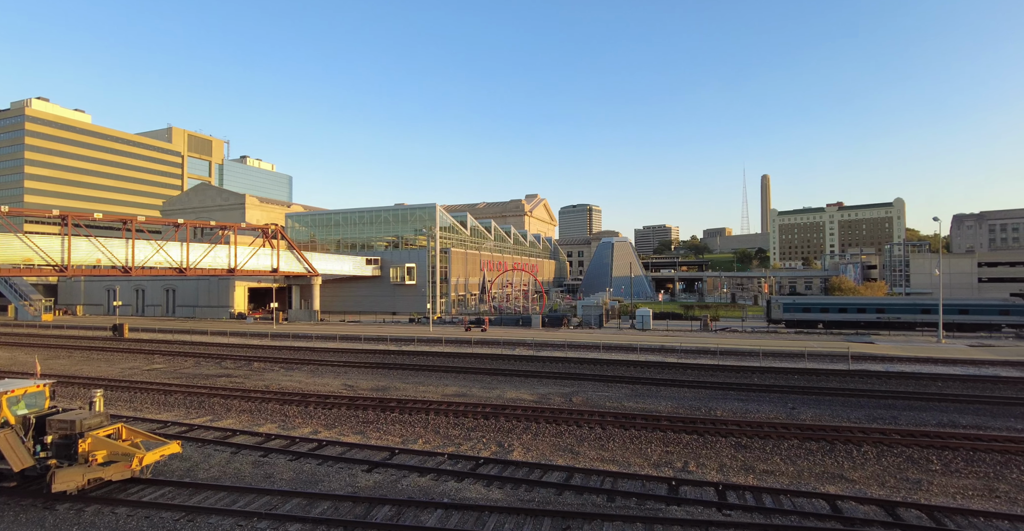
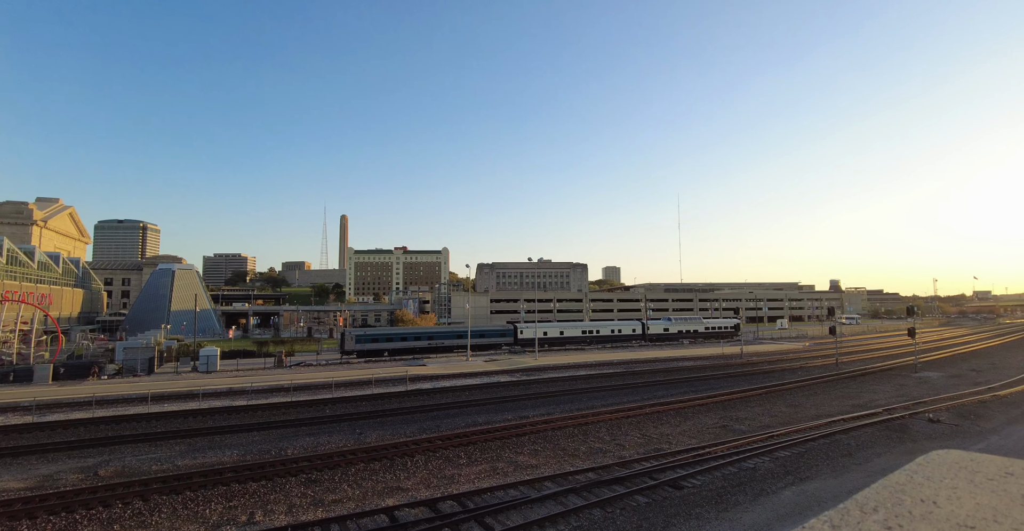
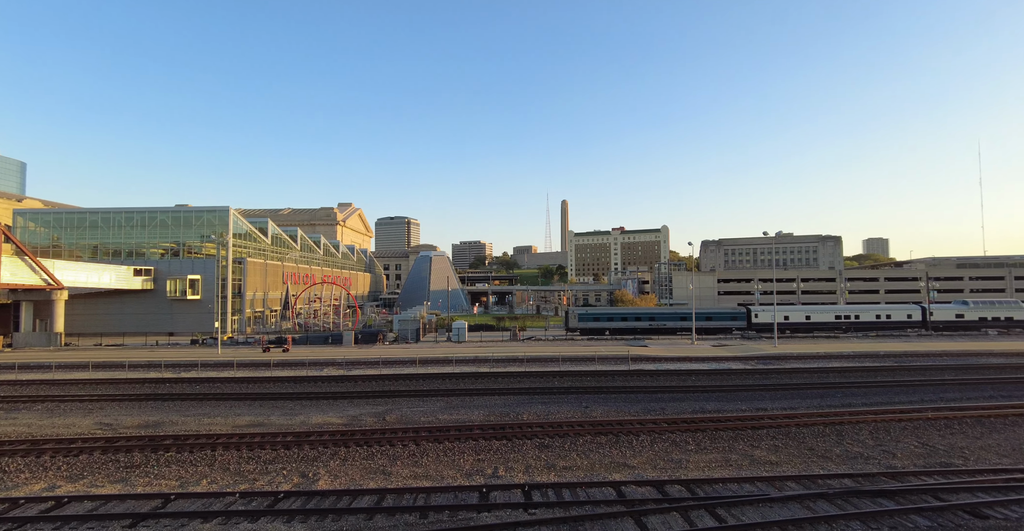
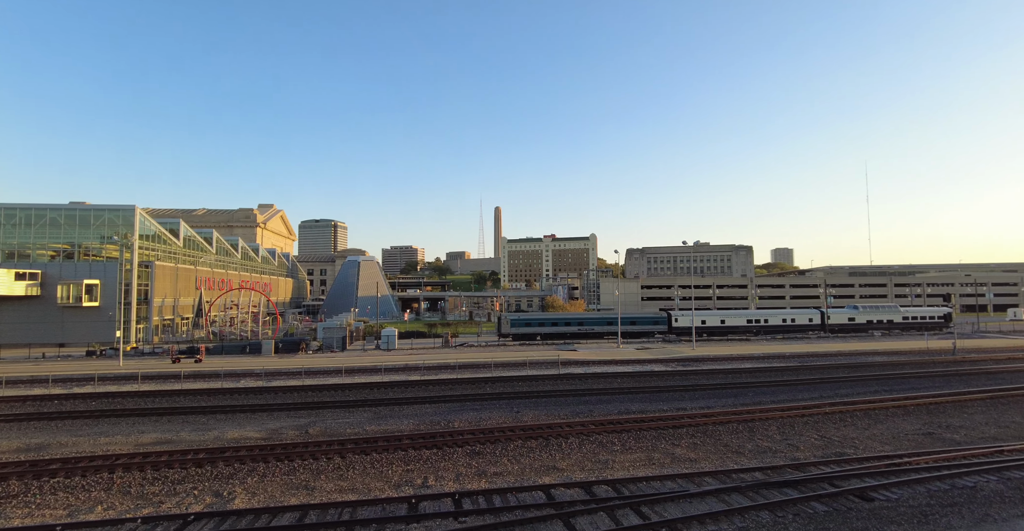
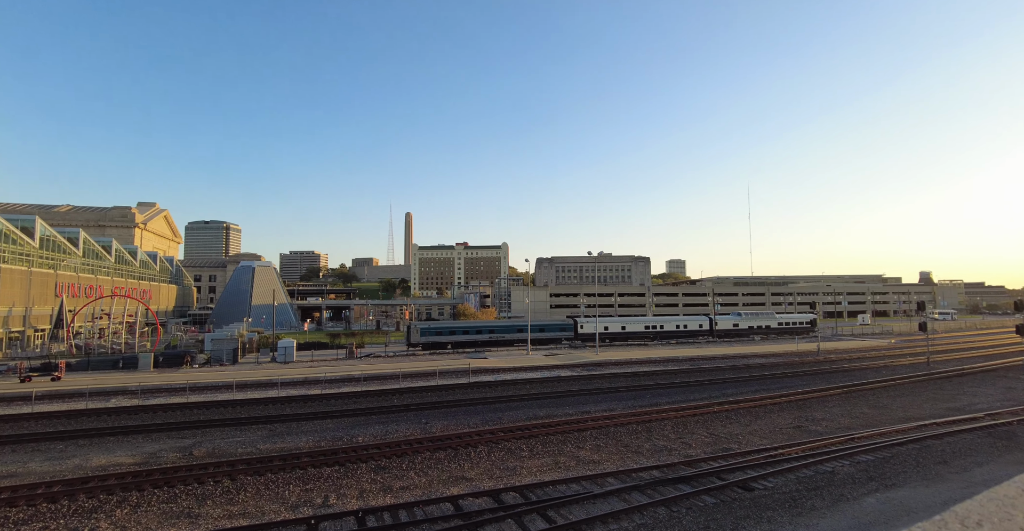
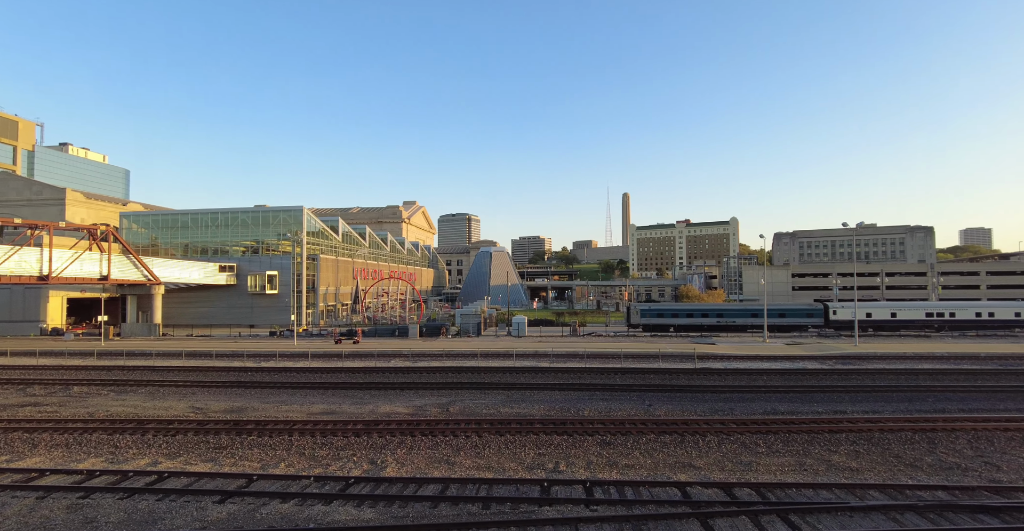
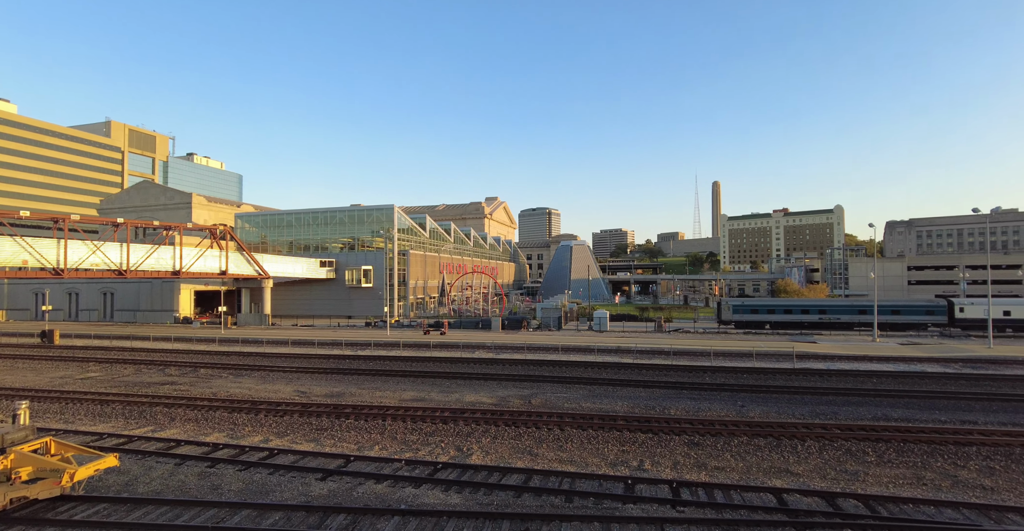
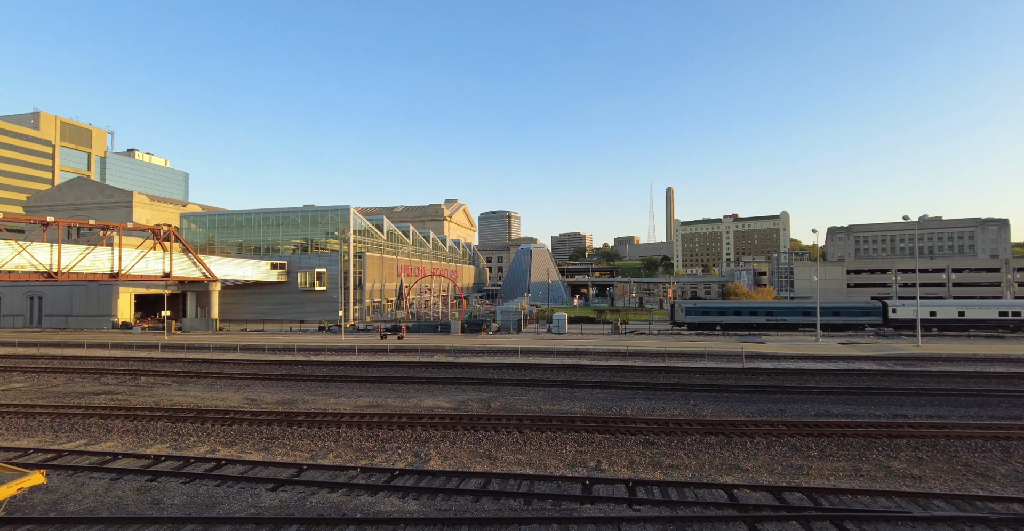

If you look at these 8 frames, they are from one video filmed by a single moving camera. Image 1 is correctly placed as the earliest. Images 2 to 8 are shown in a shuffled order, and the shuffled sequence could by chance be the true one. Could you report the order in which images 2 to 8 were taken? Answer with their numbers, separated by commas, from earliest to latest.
7, 8, 6, 3, 4, 5, 2
